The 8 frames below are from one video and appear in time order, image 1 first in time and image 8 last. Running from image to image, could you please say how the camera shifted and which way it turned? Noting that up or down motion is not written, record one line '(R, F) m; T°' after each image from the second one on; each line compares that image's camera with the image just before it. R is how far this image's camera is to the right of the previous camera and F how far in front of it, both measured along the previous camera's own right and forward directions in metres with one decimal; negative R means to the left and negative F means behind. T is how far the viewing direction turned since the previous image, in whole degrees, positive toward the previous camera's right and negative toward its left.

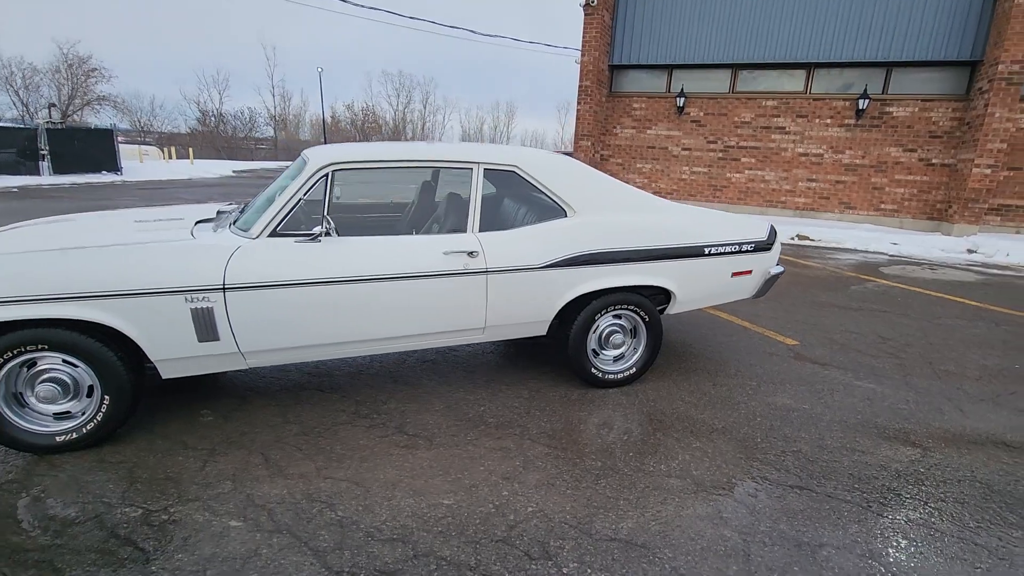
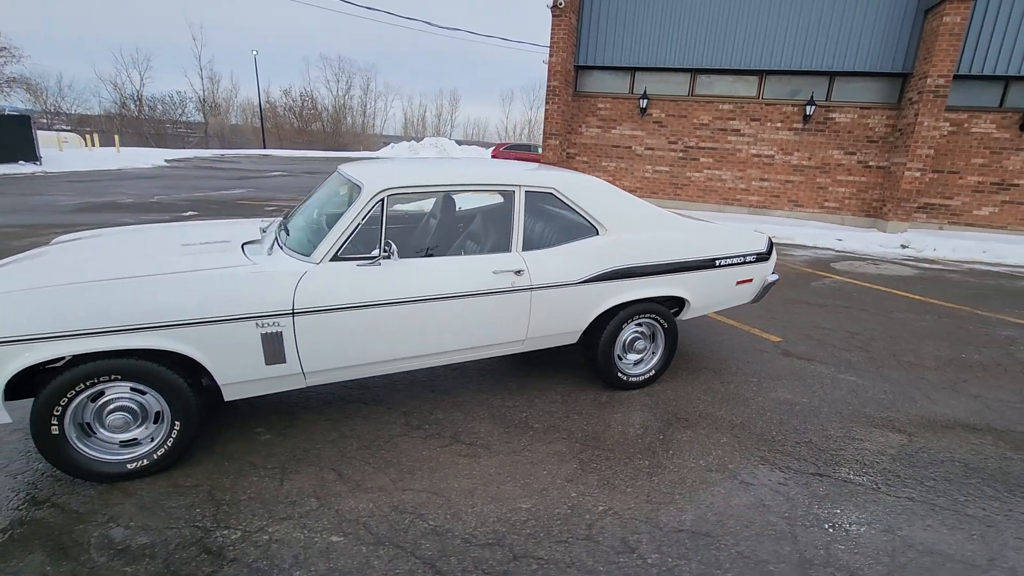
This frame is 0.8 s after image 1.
(-0.6, -0.2) m; +6°
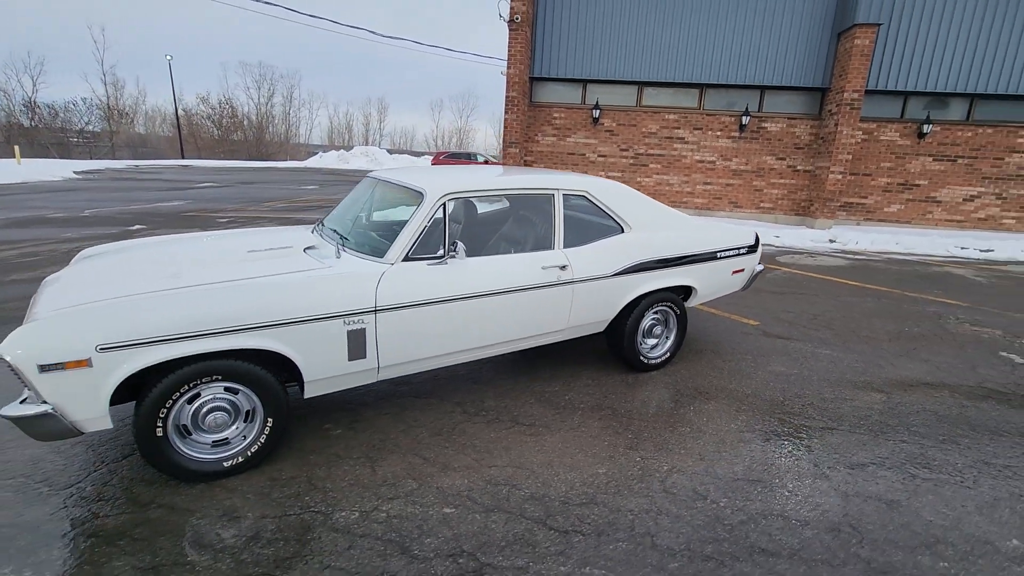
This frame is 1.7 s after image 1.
(-0.8, -0.3) m; +7°
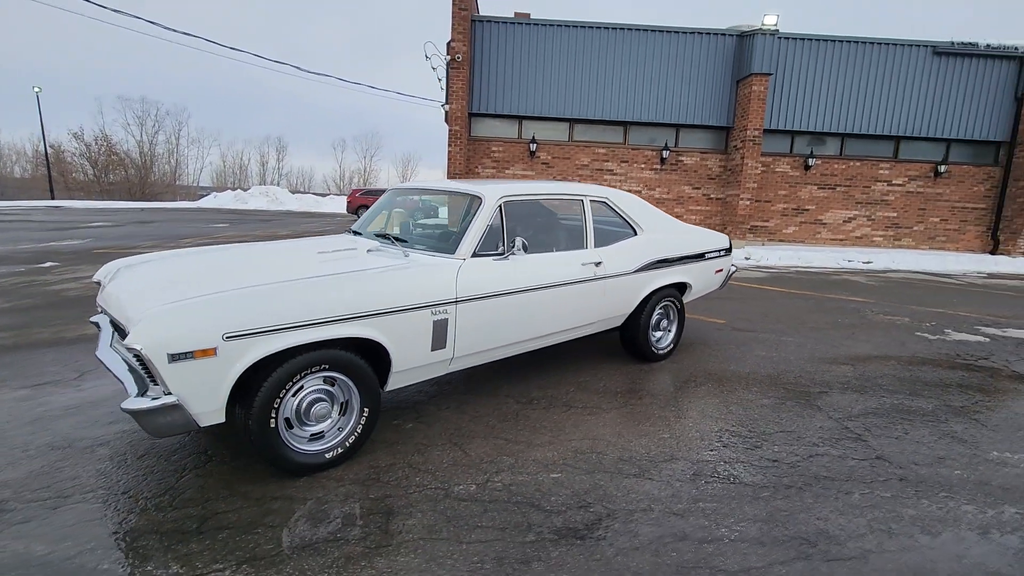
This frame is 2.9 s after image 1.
(-1.0, -0.2) m; +10°
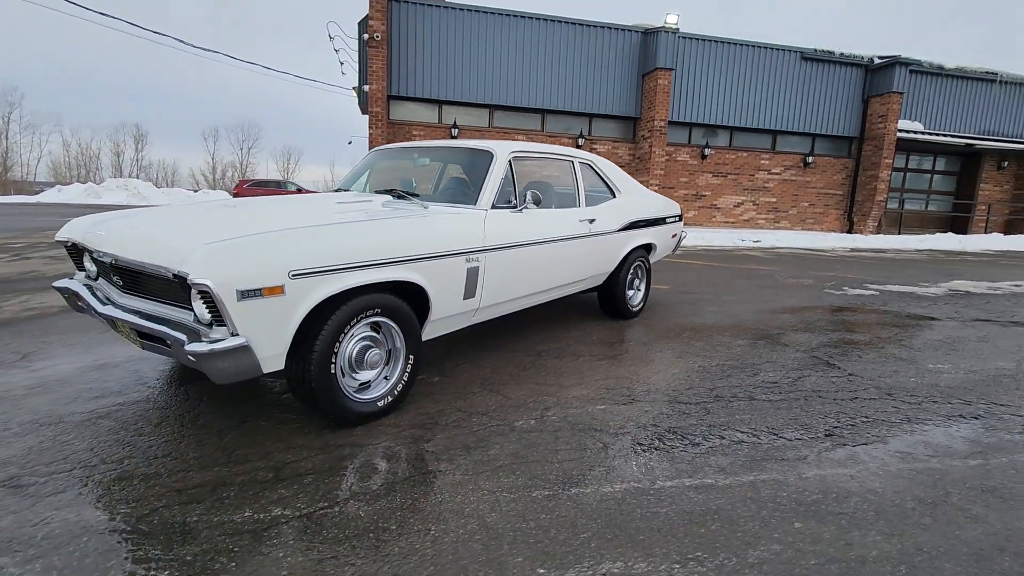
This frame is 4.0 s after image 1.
(-0.9, 0.0) m; +12°
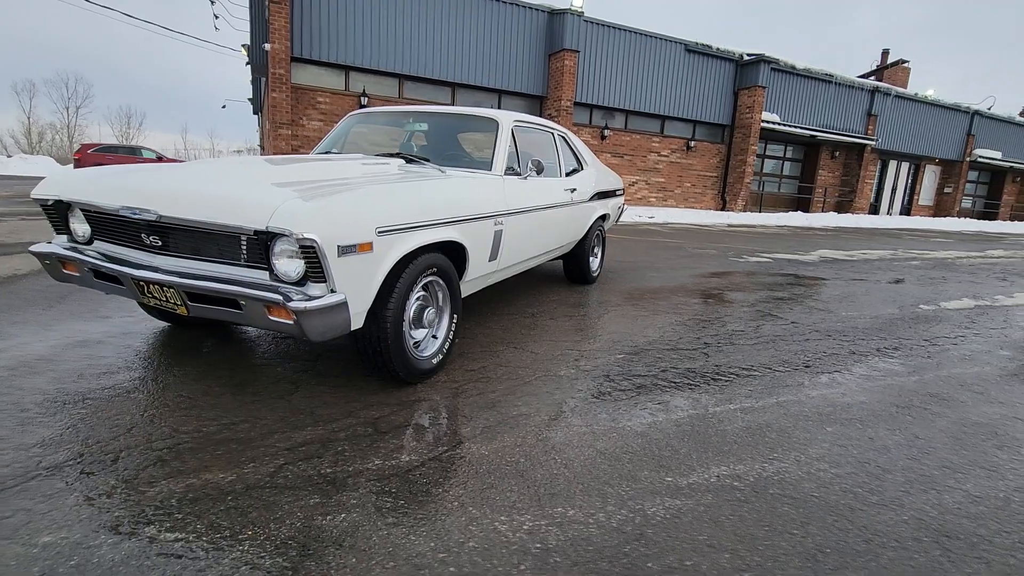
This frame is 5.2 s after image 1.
(-0.9, -0.1) m; +13°
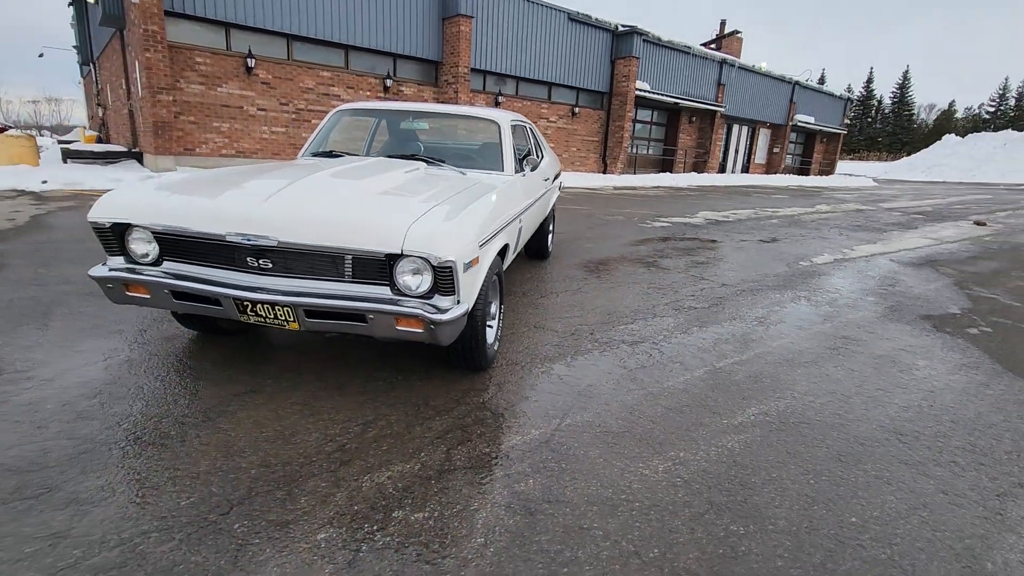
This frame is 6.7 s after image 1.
(-1.1, -0.3) m; +14°
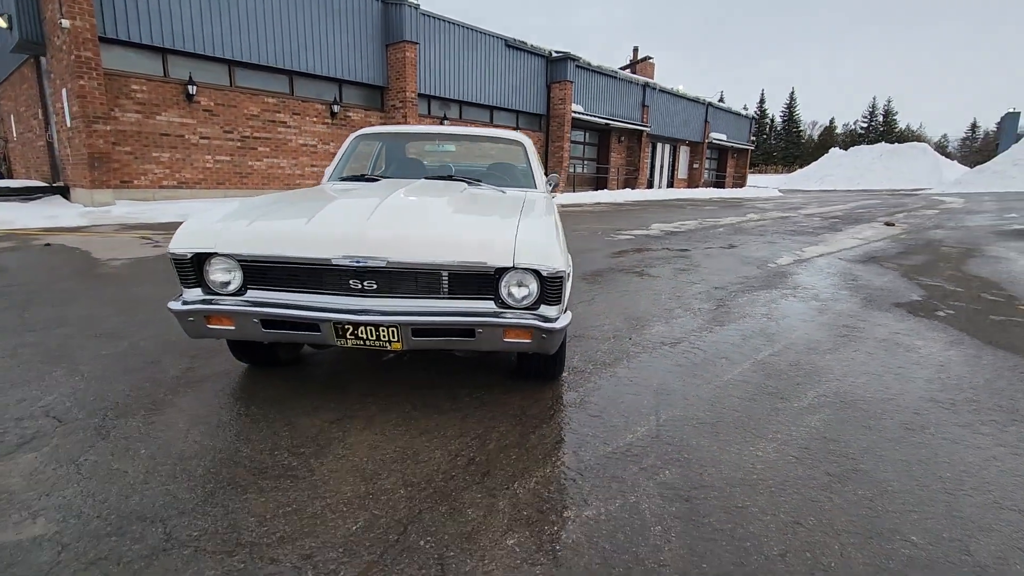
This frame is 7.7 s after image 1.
(-0.9, -0.1) m; +8°
